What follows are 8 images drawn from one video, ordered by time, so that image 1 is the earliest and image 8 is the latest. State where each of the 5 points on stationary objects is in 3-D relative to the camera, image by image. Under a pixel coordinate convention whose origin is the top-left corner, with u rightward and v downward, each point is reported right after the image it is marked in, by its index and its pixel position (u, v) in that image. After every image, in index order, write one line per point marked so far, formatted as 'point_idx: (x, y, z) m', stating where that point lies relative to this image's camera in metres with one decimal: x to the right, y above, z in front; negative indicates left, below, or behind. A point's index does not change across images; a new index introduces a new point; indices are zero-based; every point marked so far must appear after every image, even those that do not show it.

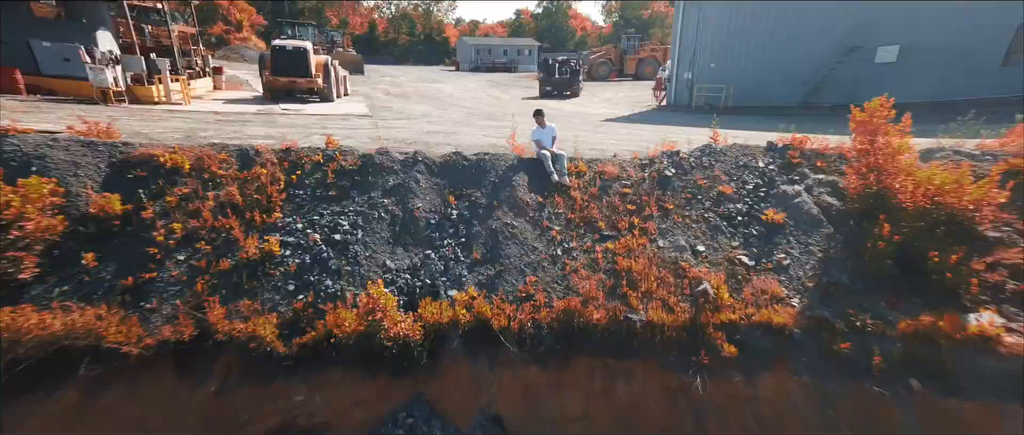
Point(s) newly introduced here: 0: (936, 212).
0: (+4.2, 0.0, +4.2) m
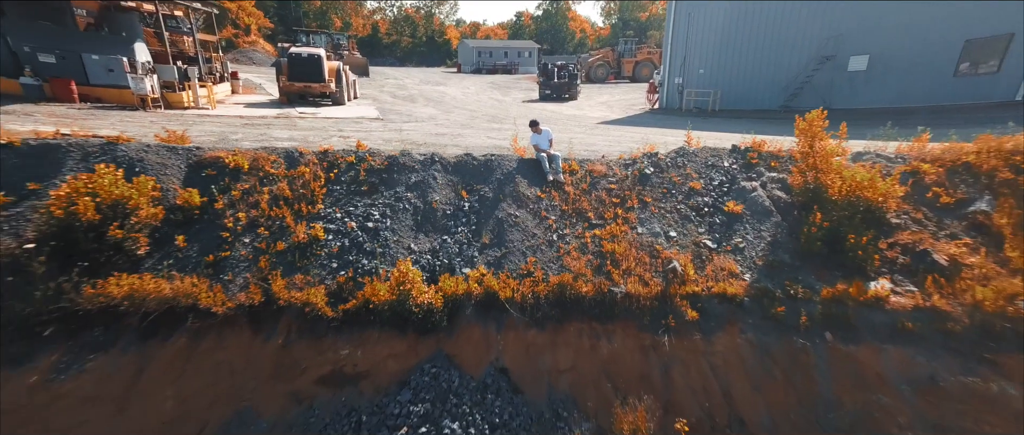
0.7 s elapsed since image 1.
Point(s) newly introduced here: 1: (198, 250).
0: (+4.2, +0.2, +5.2) m
1: (-3.8, -0.4, +5.1) m
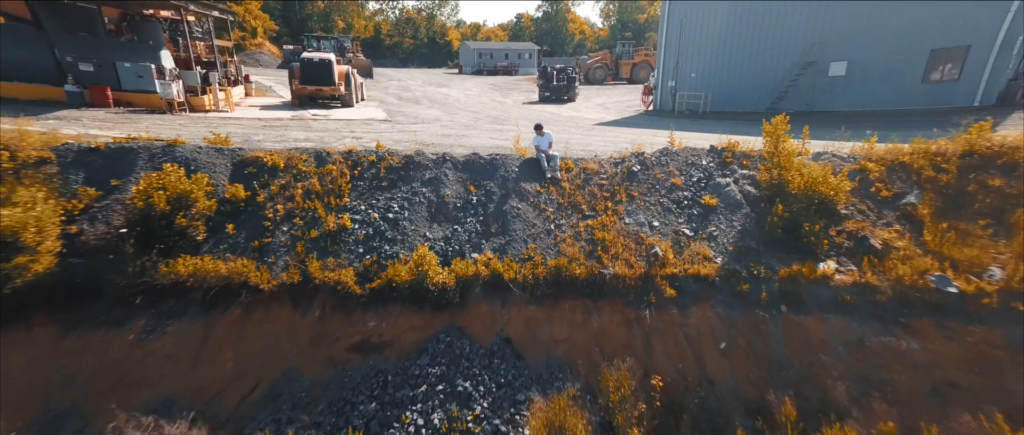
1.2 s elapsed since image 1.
0: (+4.3, +0.3, +6.0) m
1: (-3.7, -0.3, +6.0) m
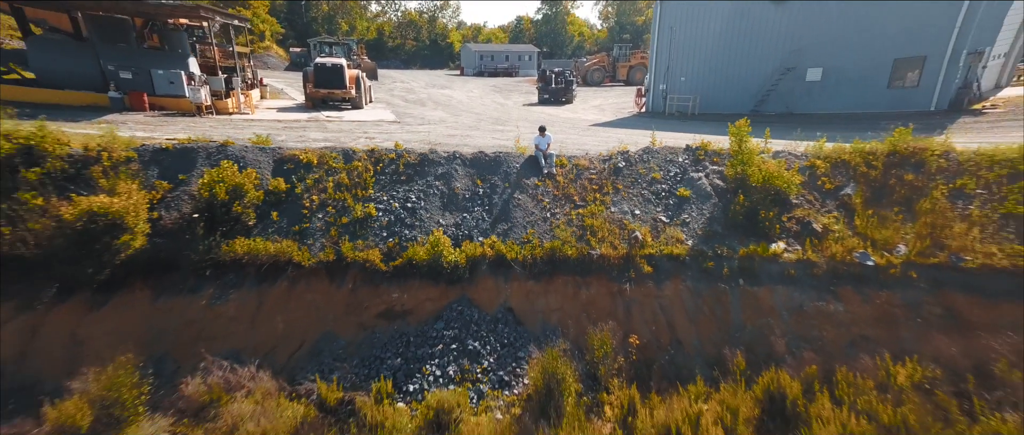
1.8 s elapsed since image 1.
0: (+4.3, +0.5, +7.1) m
1: (-3.7, -0.1, +7.1) m
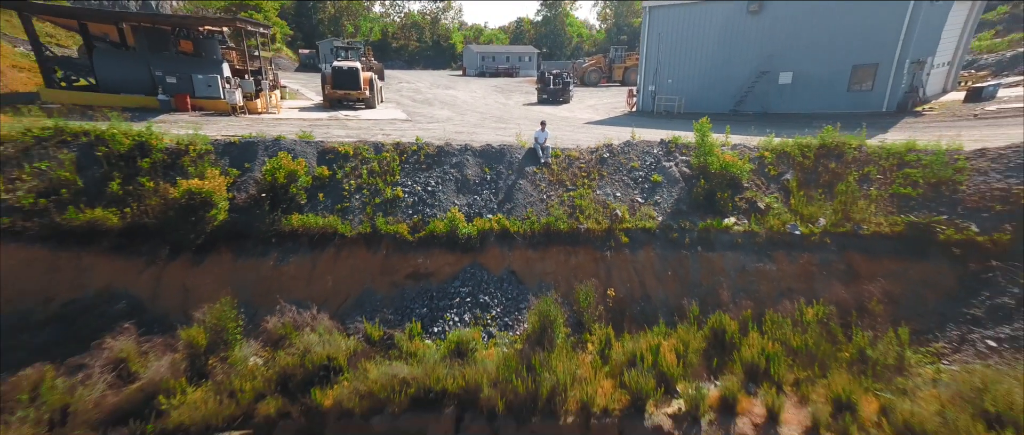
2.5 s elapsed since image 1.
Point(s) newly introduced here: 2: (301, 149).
0: (+4.4, +0.9, +8.7) m
1: (-3.7, +0.3, +8.7) m
2: (-4.6, +1.5, +9.2) m
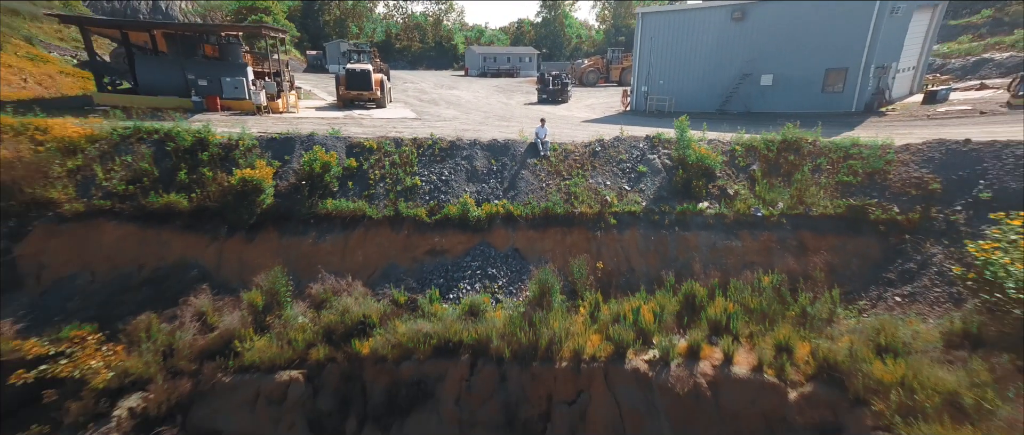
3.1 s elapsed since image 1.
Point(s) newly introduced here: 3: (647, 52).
0: (+4.4, +1.2, +10.1) m
1: (-3.6, +0.7, +10.0) m
2: (-4.5, +1.8, +10.5) m
3: (+5.9, +7.3, +18.8) m
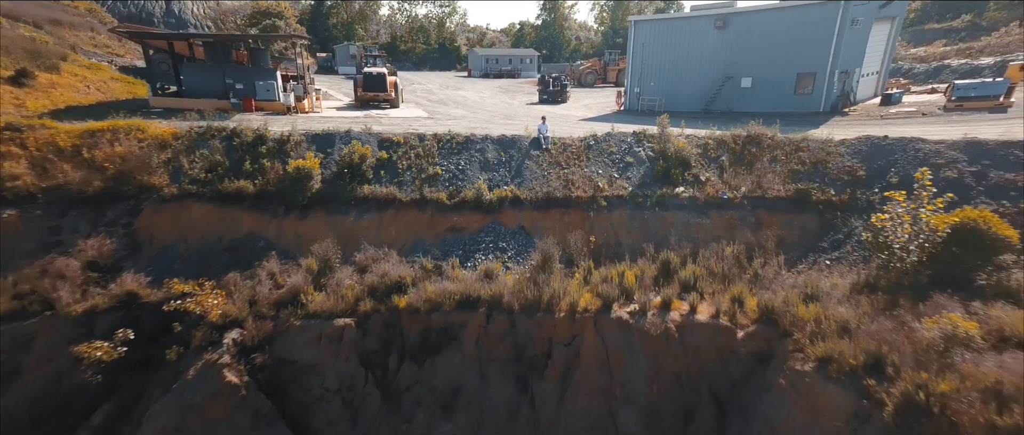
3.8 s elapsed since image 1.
0: (+4.6, +1.7, +12.0) m
1: (-3.4, +1.1, +11.9) m
2: (-4.3, +2.3, +12.4) m
3: (+6.1, +7.8, +20.7) m
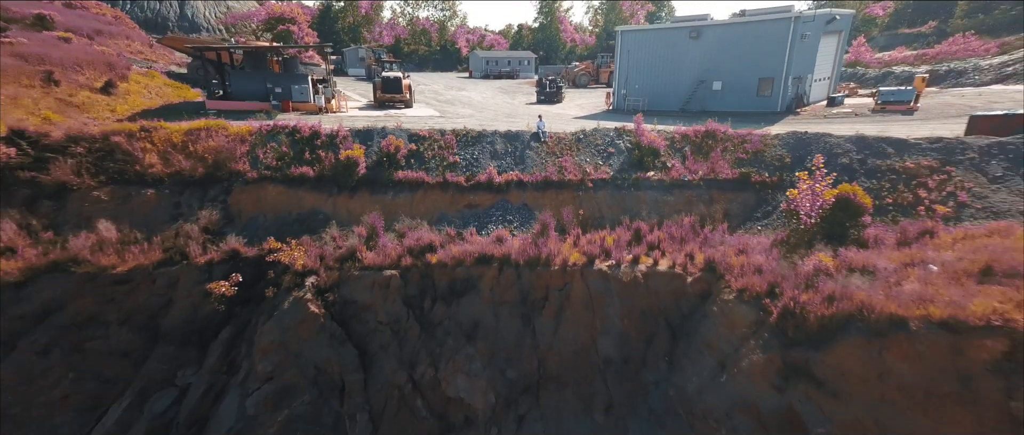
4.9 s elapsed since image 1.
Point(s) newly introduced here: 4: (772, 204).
0: (+4.8, +2.4, +14.9) m
1: (-3.2, +1.8, +14.8) m
2: (-4.1, +3.0, +15.3) m
3: (+6.1, +8.5, +23.6) m
4: (+7.9, +0.4, +12.8) m
